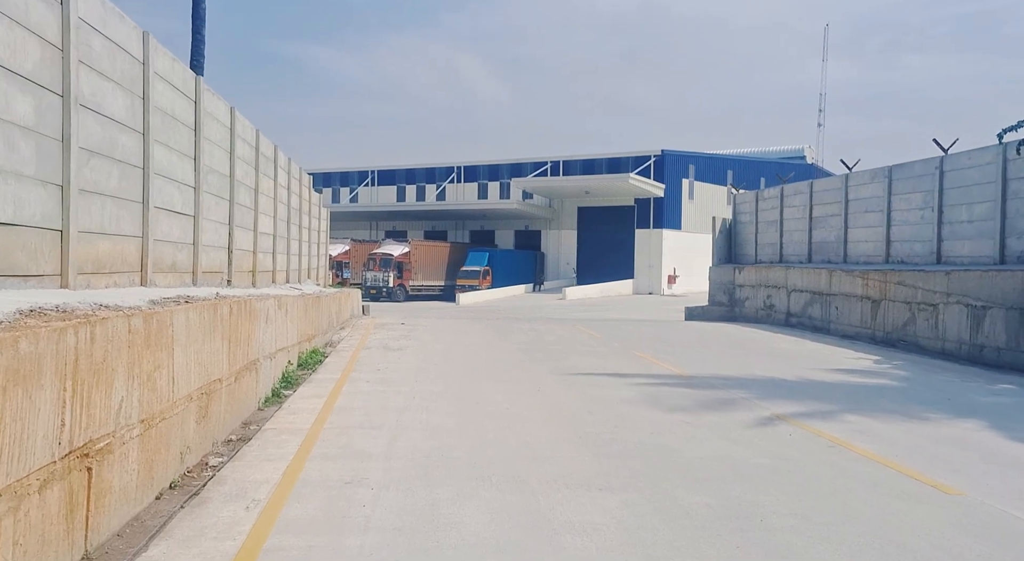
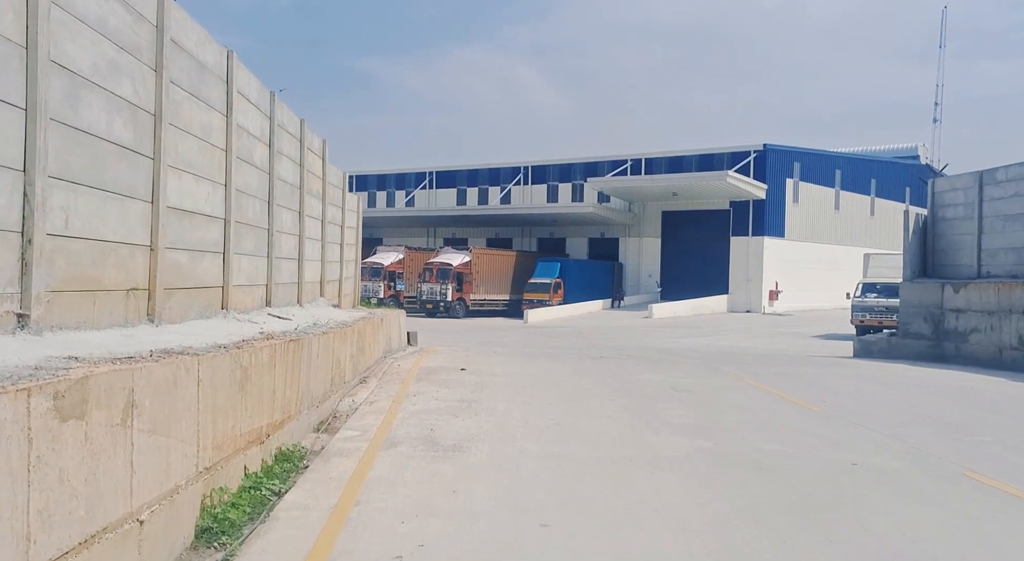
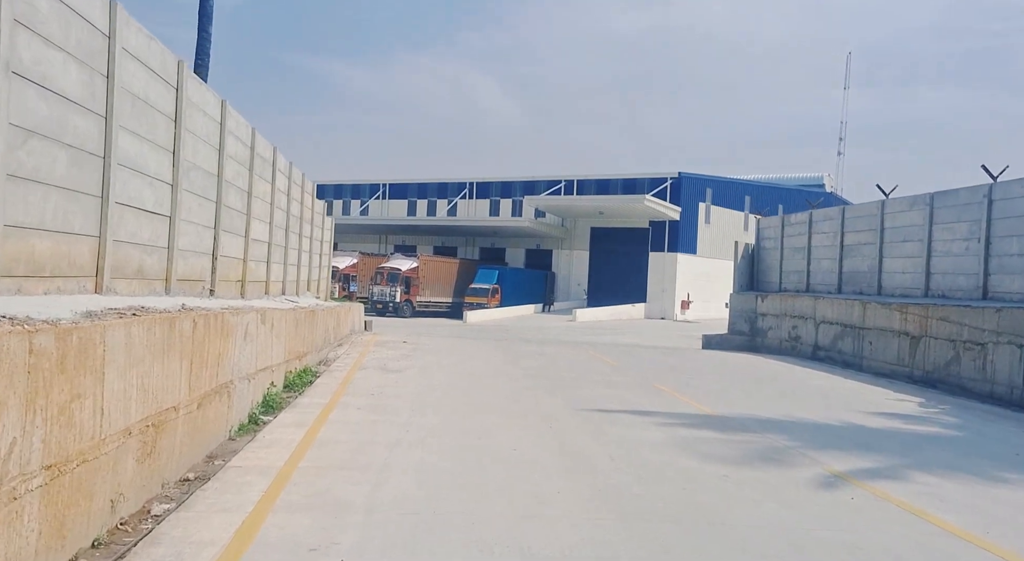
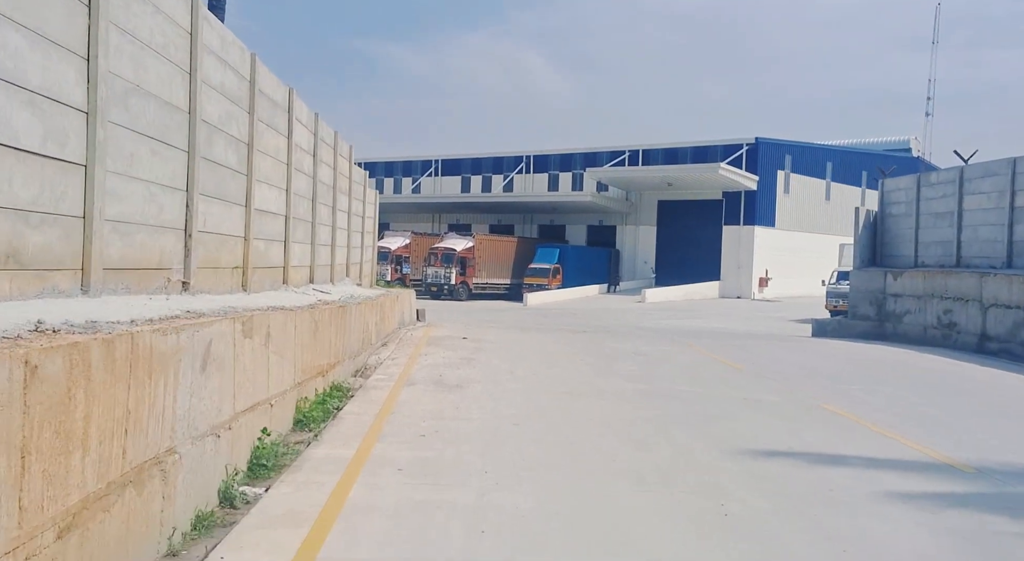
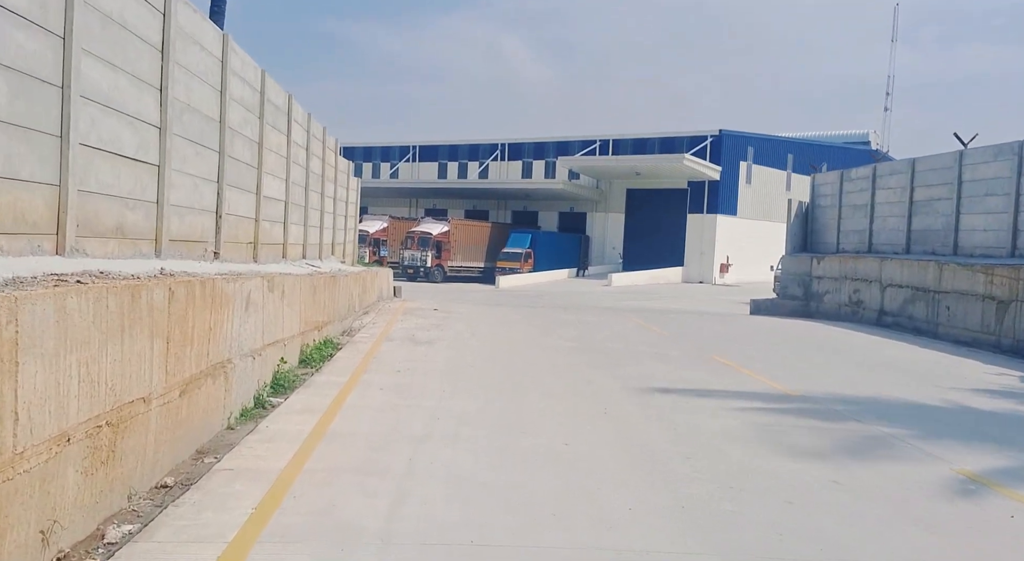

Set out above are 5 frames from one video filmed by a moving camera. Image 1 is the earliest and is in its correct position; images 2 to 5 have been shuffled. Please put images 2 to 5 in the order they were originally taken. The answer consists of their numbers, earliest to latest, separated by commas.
3, 5, 4, 2
